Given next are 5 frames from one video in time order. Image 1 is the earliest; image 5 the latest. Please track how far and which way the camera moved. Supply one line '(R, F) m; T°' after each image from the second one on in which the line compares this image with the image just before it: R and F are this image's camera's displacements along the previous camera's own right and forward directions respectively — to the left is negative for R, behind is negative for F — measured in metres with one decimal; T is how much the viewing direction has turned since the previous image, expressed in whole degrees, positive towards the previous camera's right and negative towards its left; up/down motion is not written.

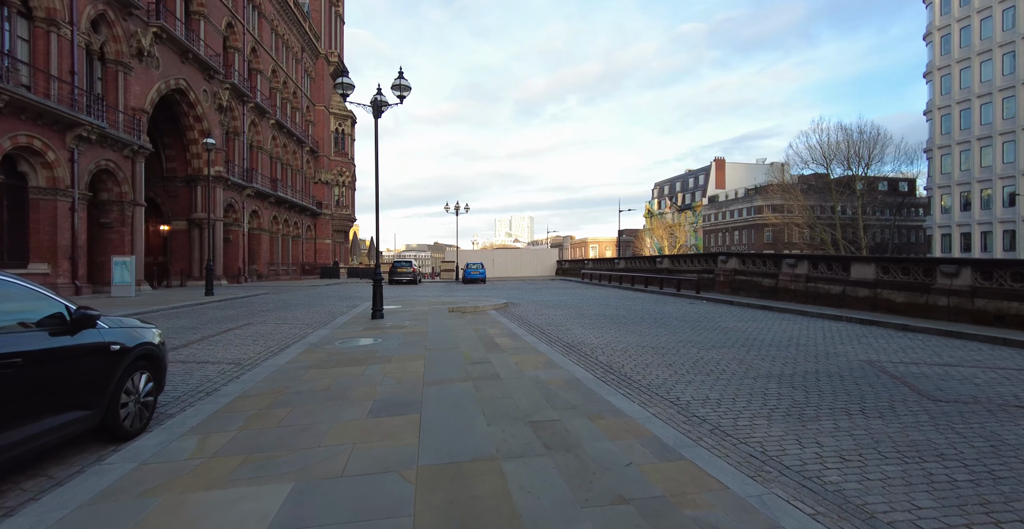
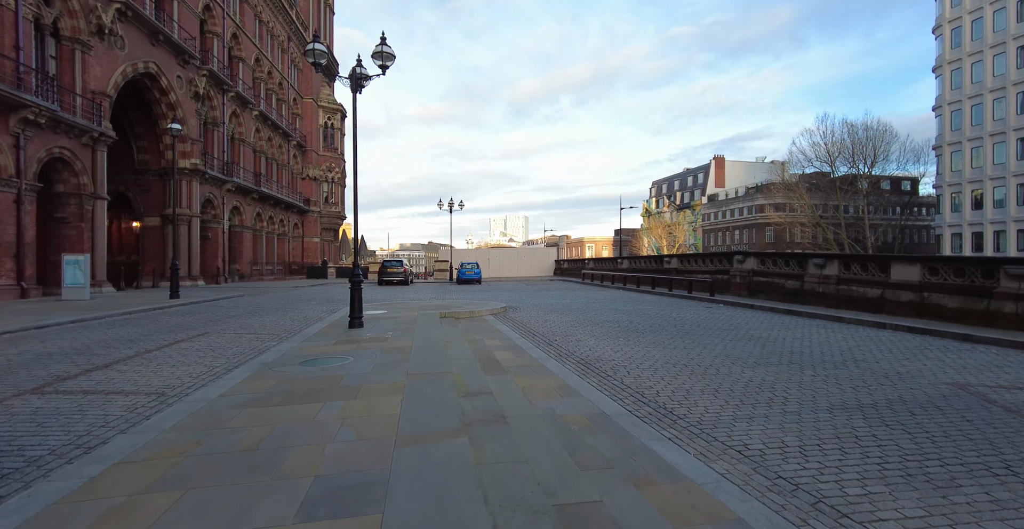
(-0.1, +1.6) m; +1°
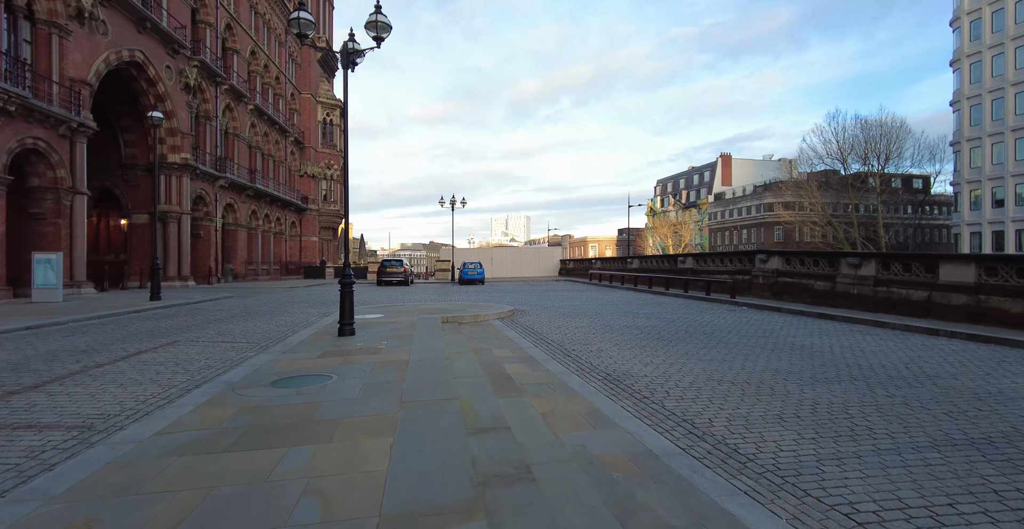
(-0.2, +1.2) m; 0°
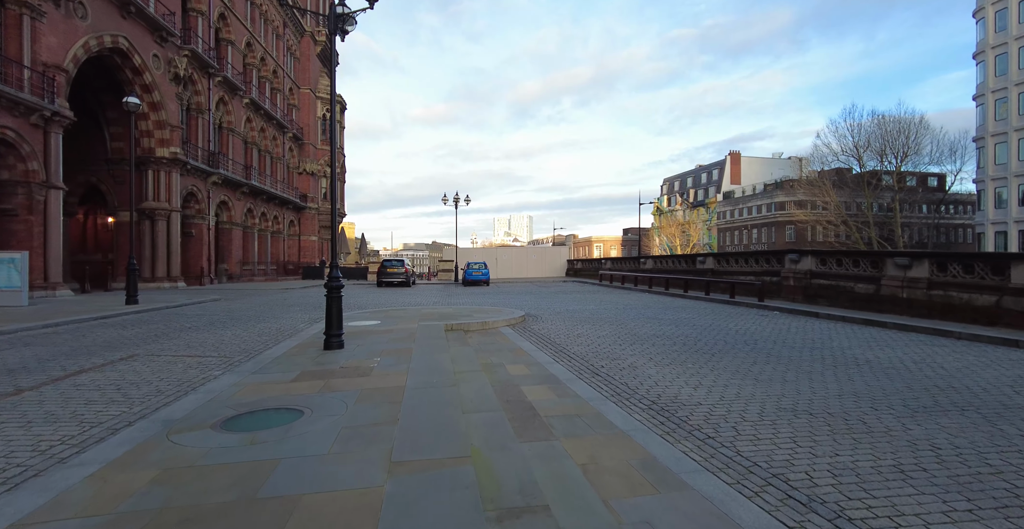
(-0.2, +1.3) m; 0°
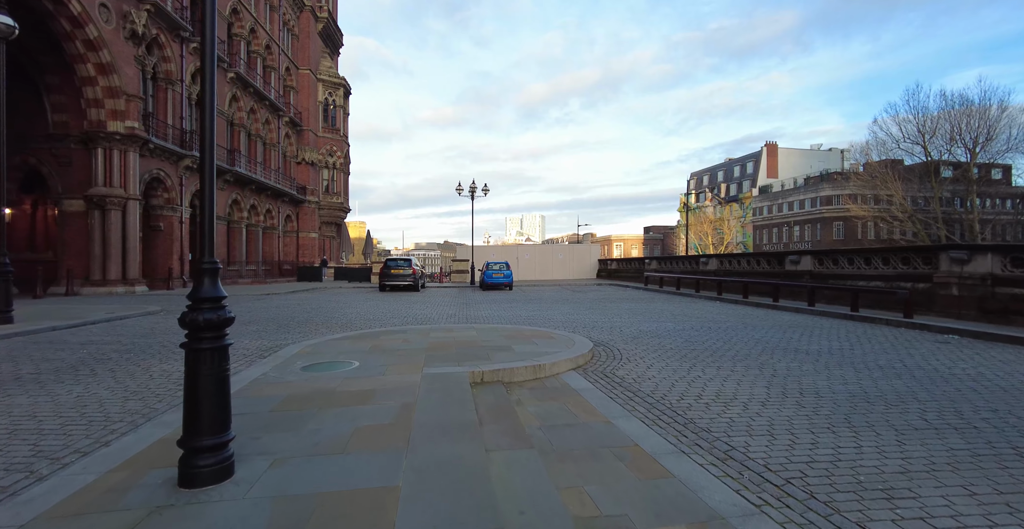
(-0.8, +4.5) m; -1°
